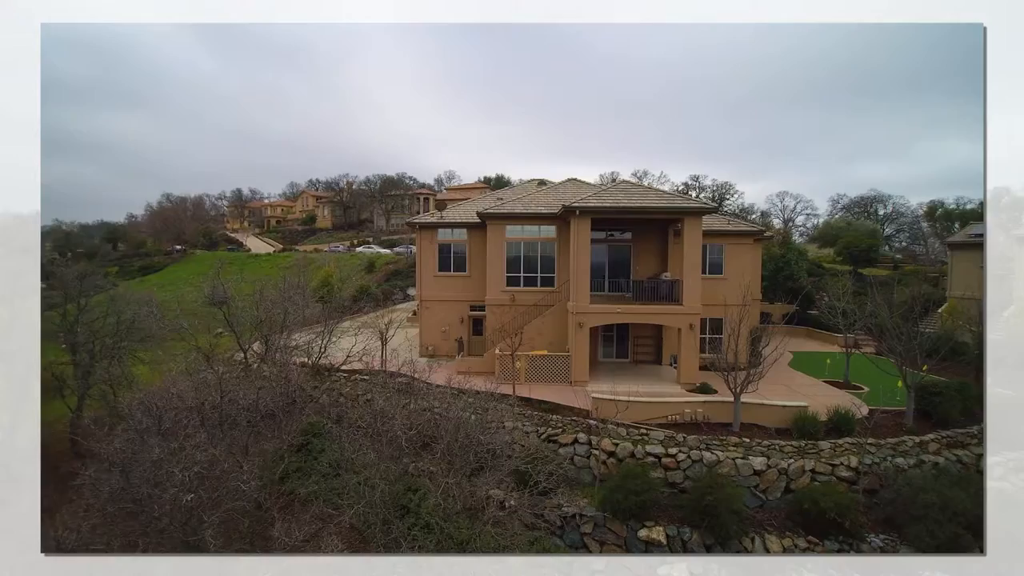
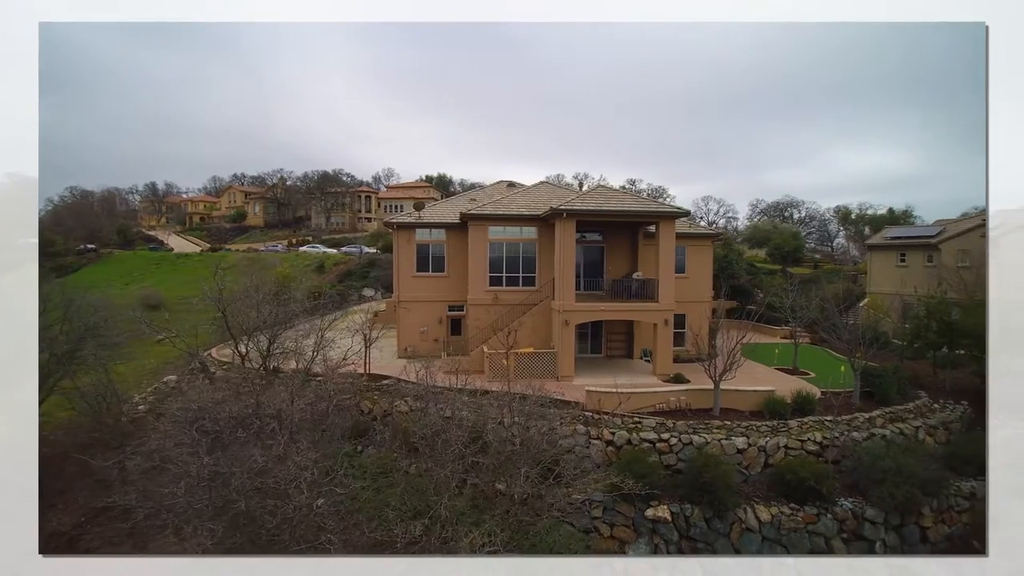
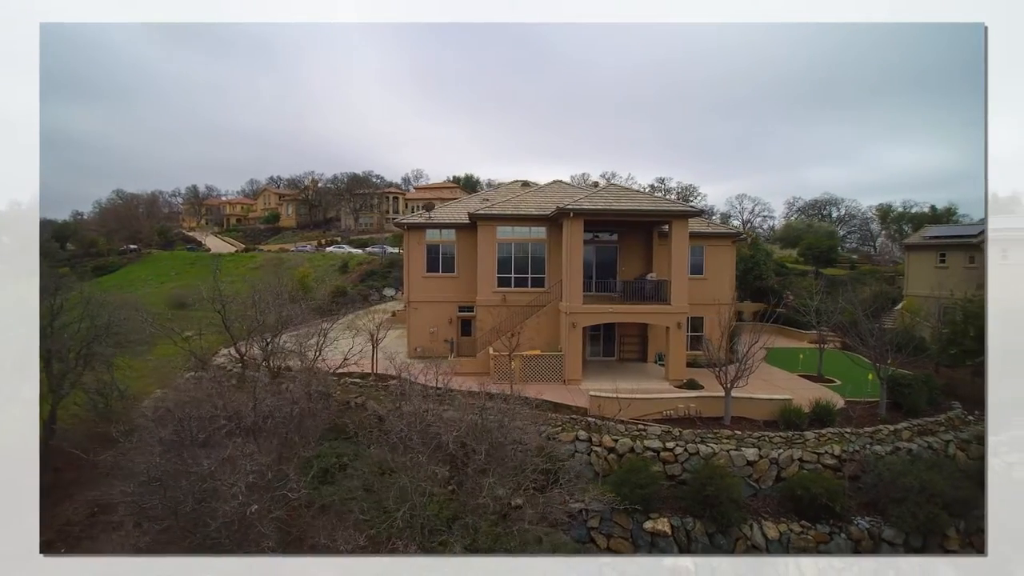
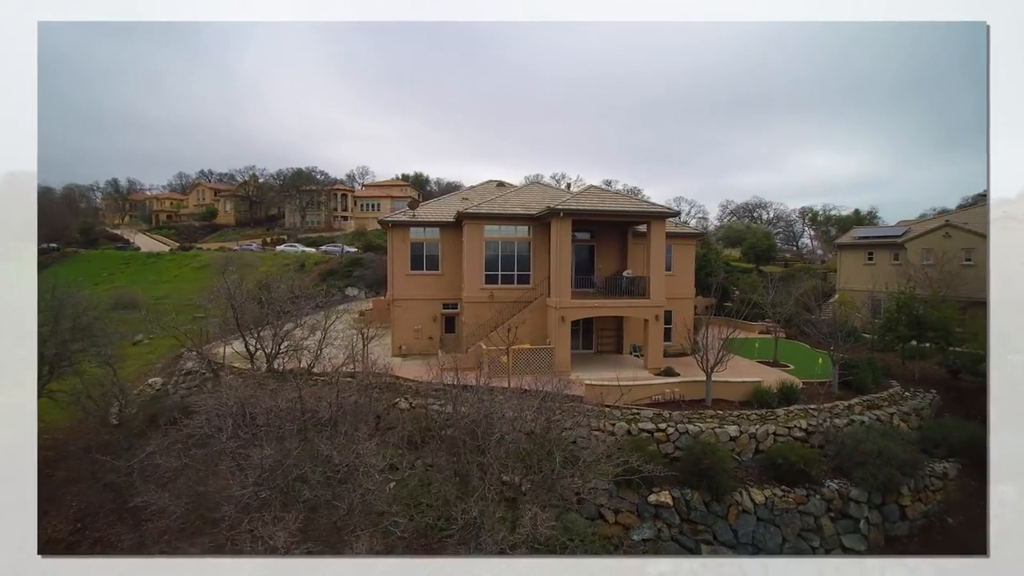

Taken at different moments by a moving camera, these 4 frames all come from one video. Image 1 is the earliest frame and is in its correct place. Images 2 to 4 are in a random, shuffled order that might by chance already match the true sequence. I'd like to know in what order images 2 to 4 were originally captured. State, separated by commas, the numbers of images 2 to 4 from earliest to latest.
3, 2, 4
